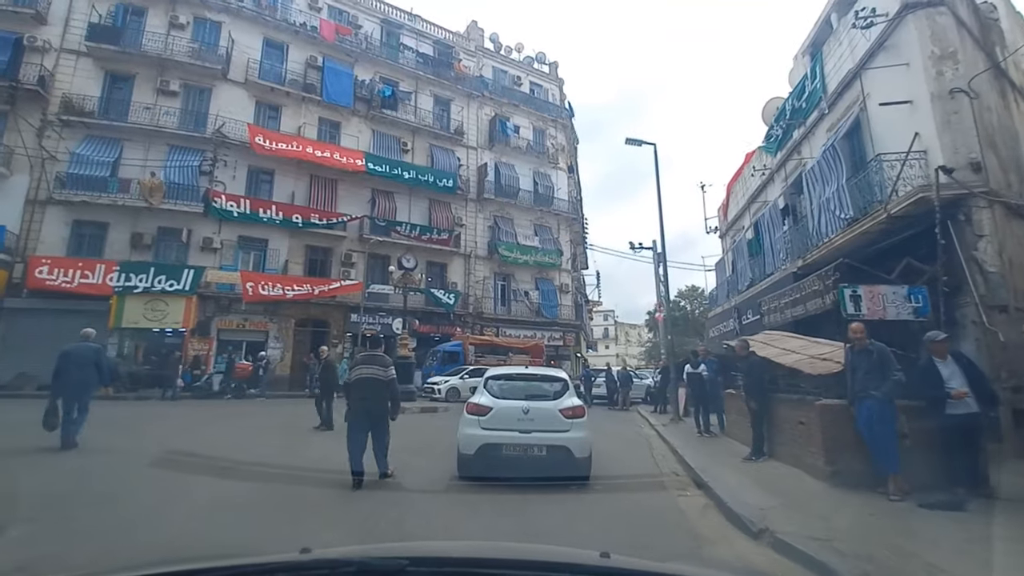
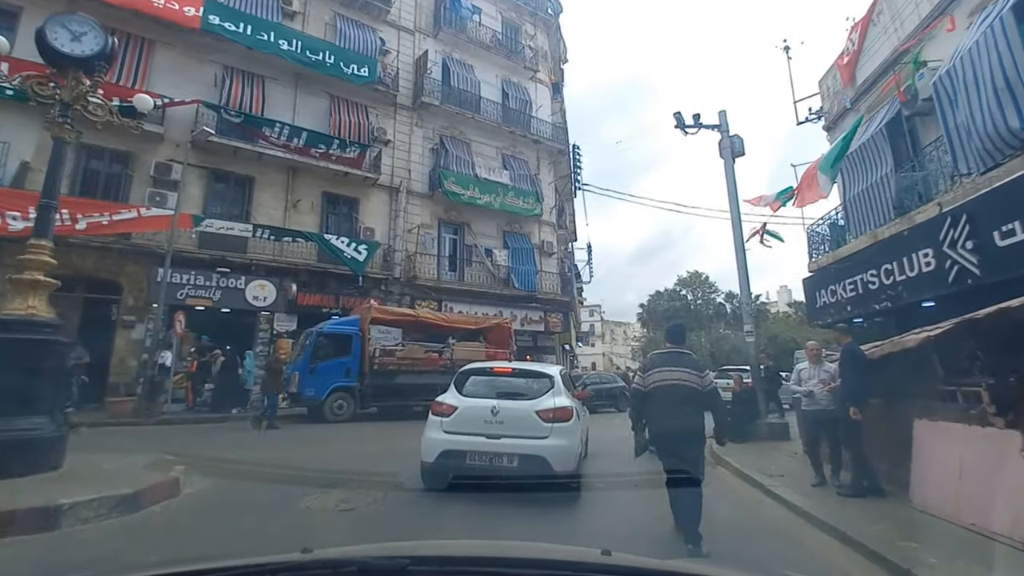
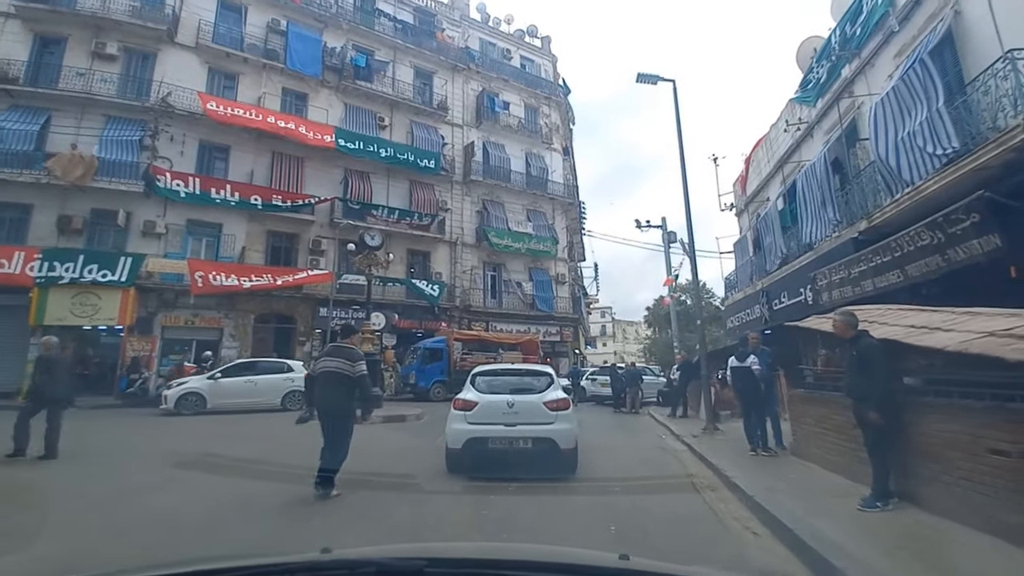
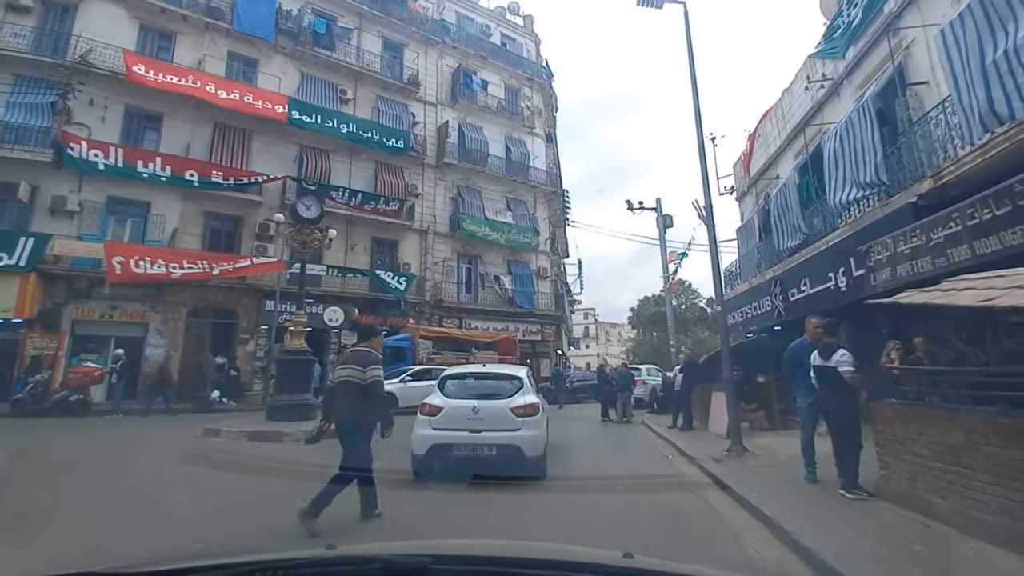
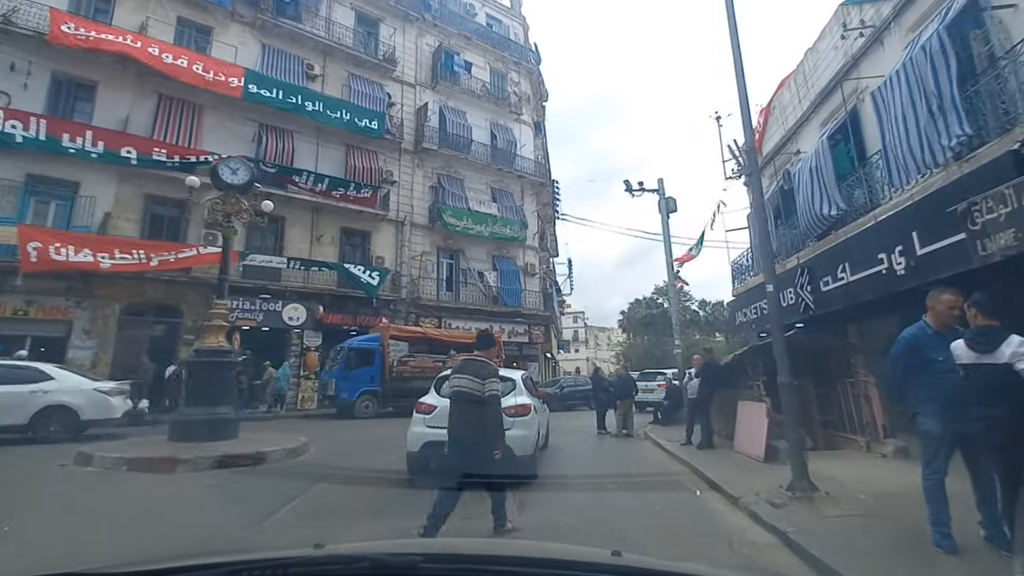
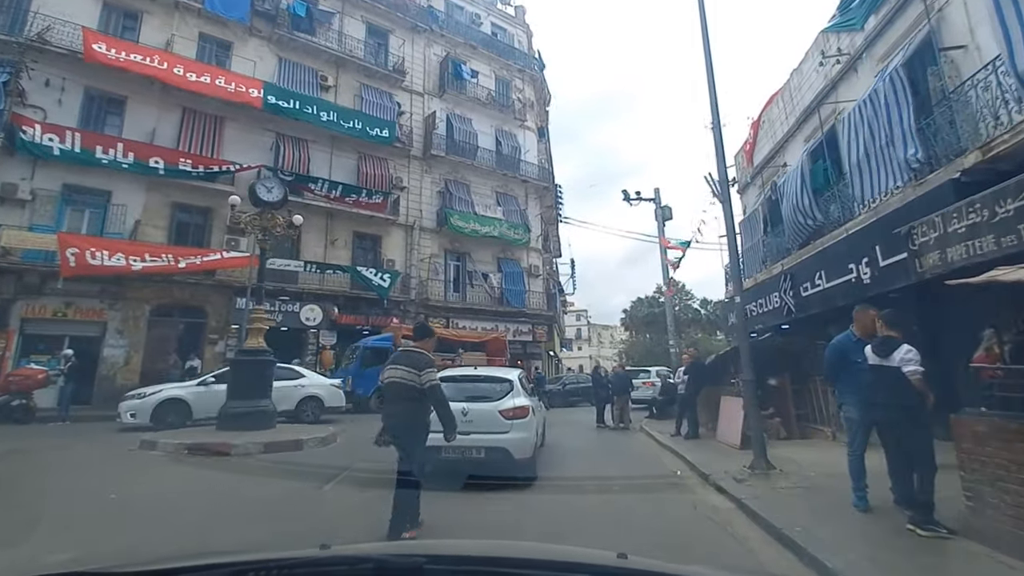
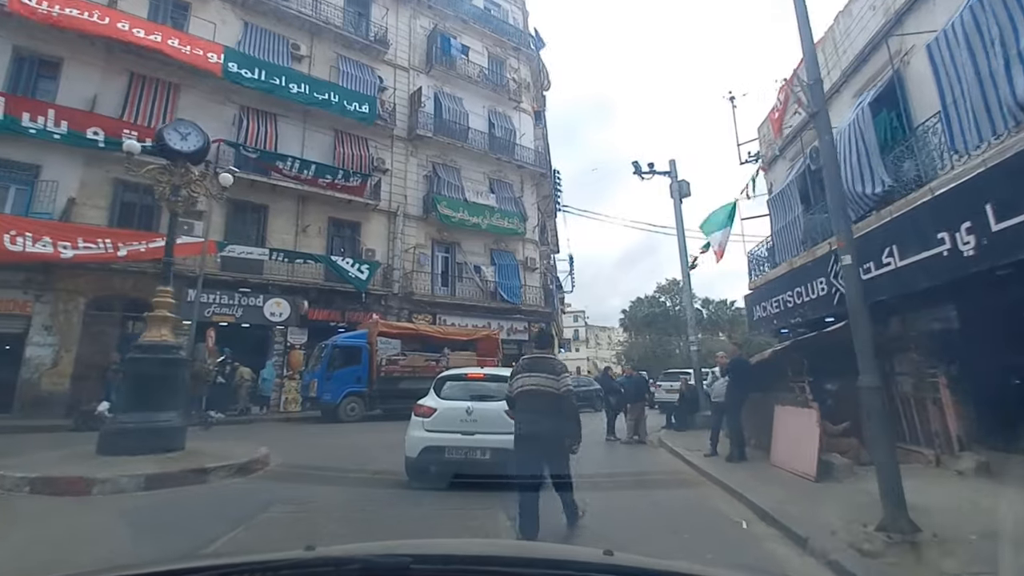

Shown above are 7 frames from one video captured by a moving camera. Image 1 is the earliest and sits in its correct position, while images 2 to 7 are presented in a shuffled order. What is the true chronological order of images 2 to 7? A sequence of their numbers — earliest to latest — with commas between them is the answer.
3, 4, 6, 5, 7, 2
